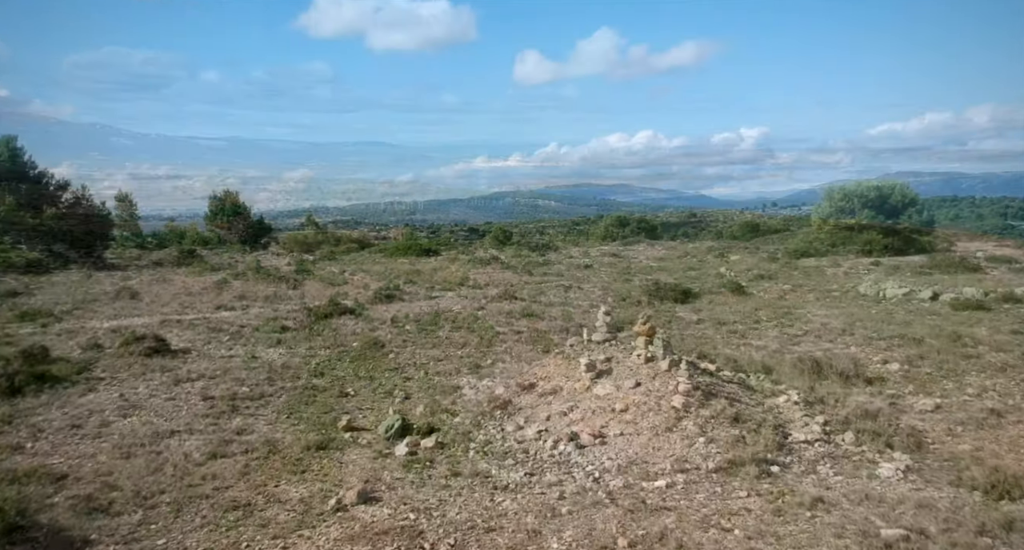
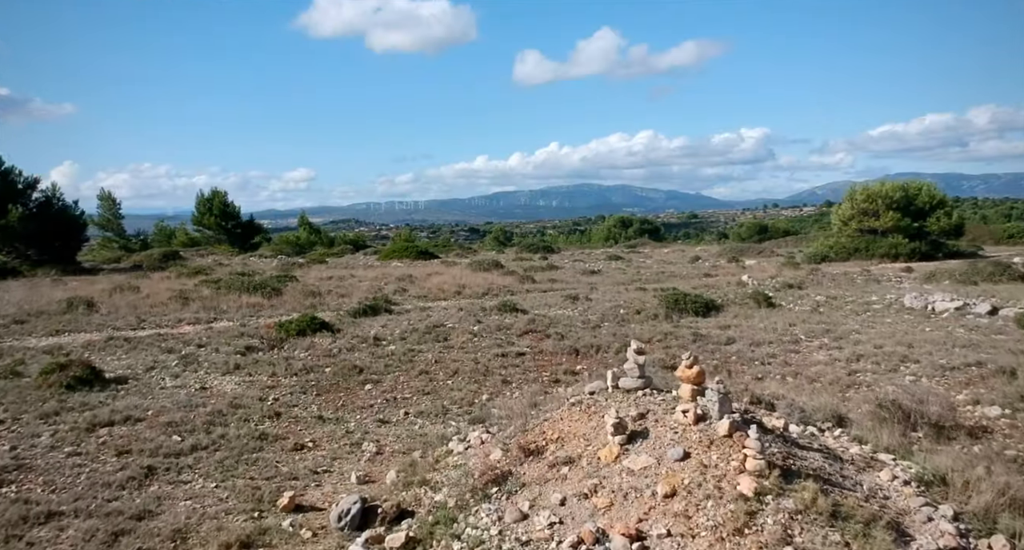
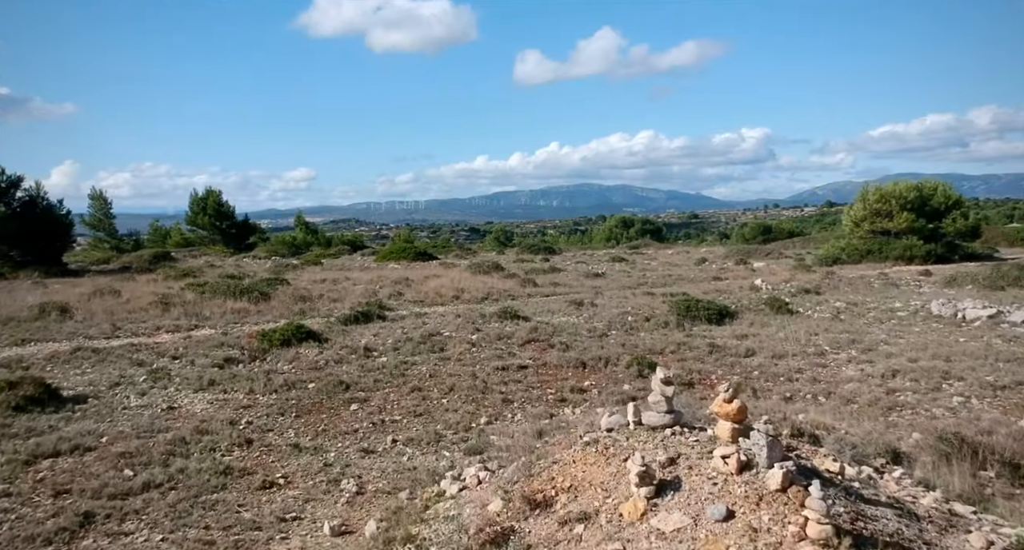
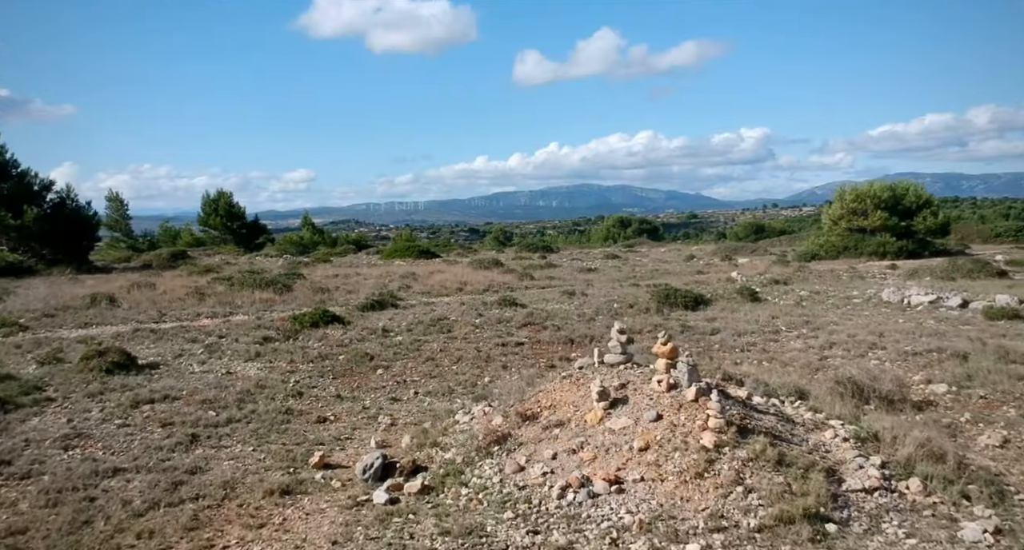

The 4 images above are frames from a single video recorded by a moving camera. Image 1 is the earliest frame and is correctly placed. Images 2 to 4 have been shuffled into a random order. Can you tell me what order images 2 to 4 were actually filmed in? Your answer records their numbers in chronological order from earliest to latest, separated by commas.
4, 2, 3
